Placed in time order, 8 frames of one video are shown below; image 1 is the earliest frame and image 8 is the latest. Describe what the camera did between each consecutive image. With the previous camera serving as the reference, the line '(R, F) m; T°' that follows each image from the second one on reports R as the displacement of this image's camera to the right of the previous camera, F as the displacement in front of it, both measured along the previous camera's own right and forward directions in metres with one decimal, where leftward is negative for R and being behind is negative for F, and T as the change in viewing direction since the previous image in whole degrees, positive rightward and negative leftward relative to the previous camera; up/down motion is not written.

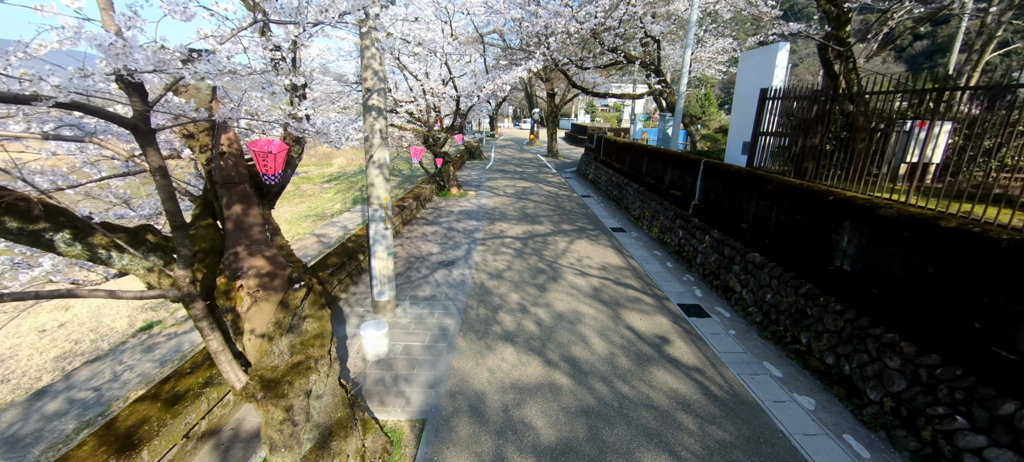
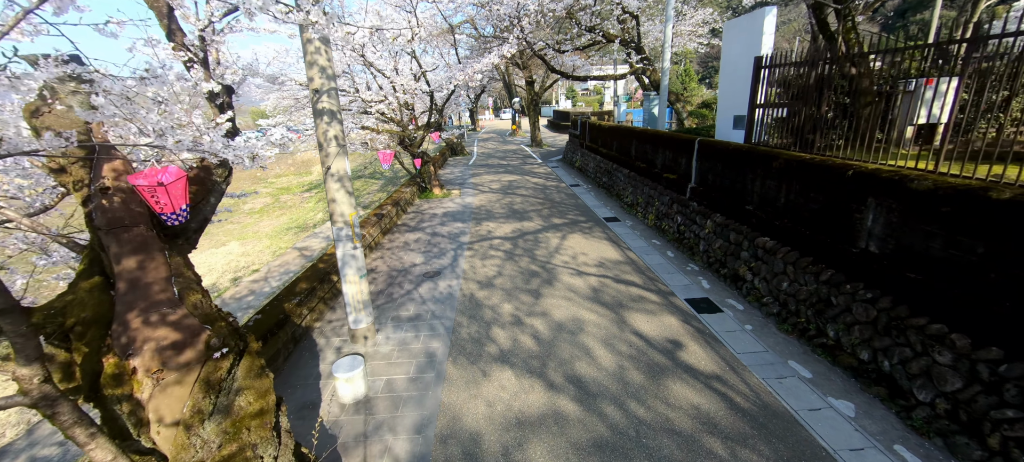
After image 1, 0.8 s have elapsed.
(+0.1, +0.6) m; +1°
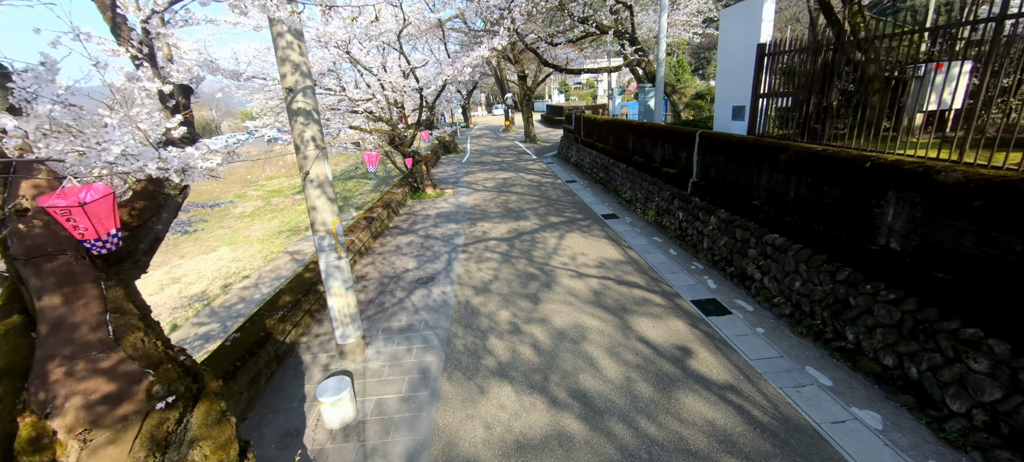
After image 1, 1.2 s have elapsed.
(0.0, +0.3) m; +1°
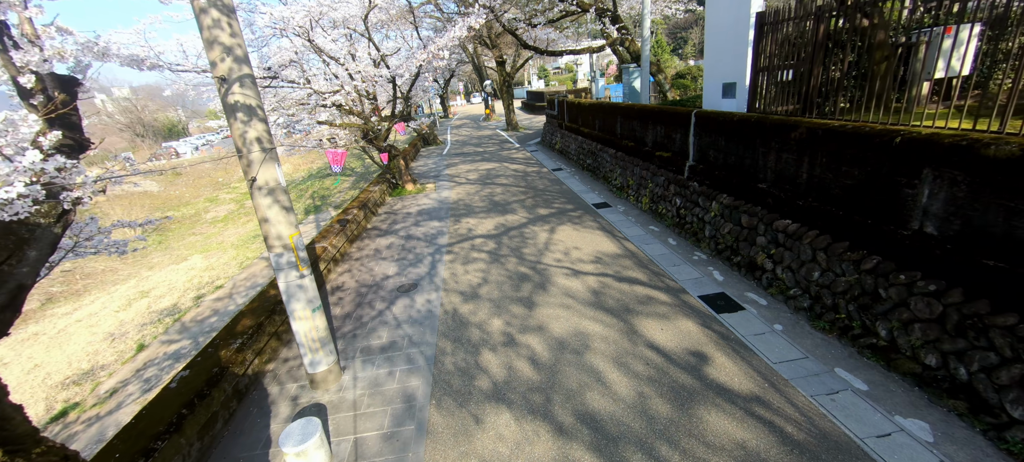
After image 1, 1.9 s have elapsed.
(0.0, +0.5) m; +2°
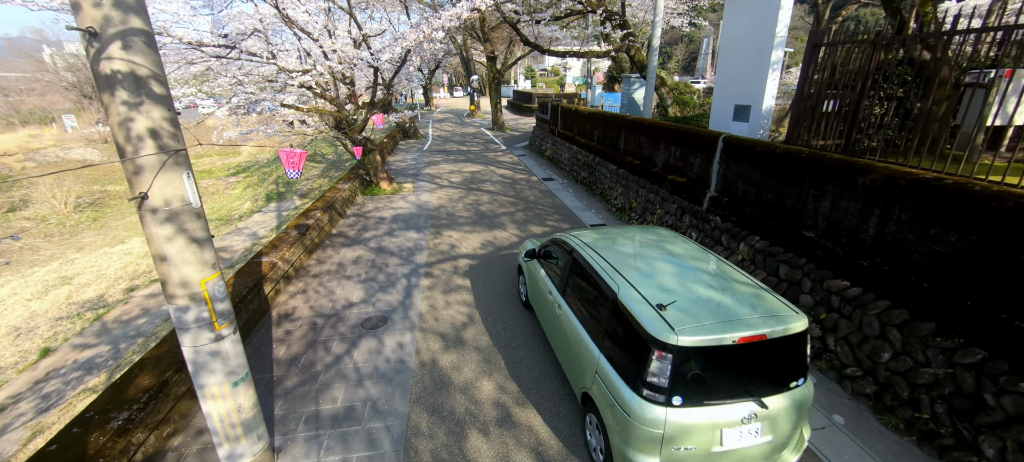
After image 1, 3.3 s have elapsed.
(-0.3, +1.0) m; +4°
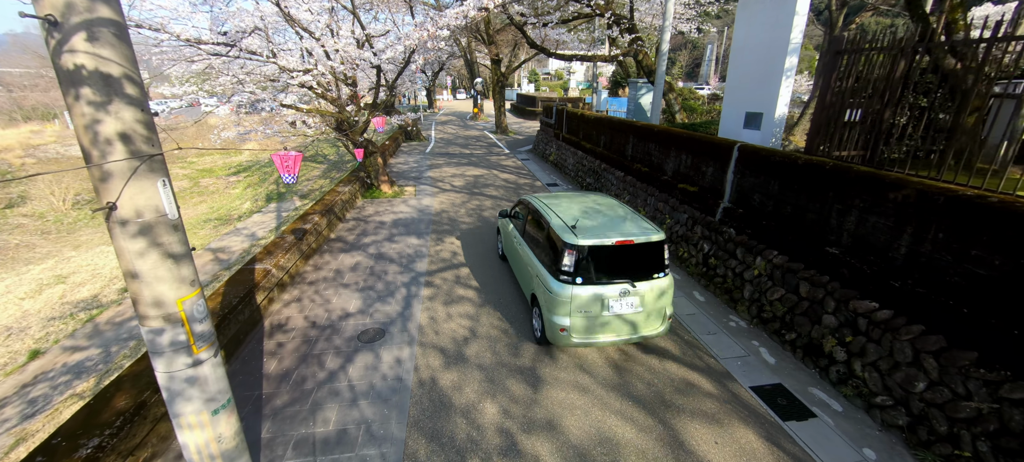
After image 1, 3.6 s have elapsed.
(-0.1, +0.2) m; 0°
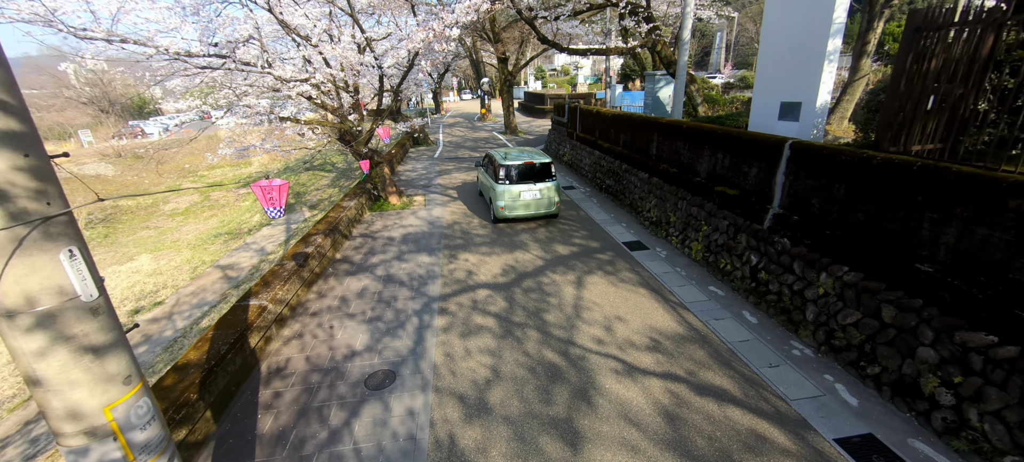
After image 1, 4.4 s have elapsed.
(-0.1, +0.6) m; -2°
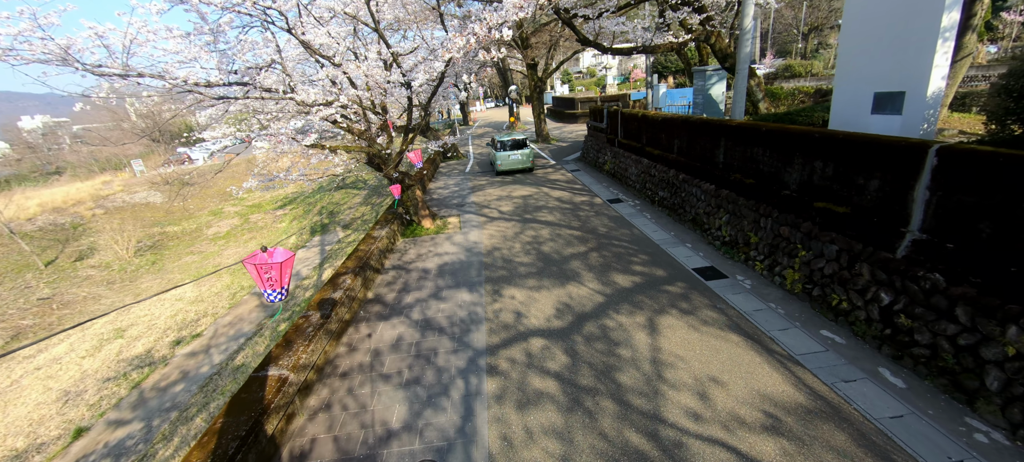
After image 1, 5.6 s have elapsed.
(-0.3, +0.8) m; -4°
